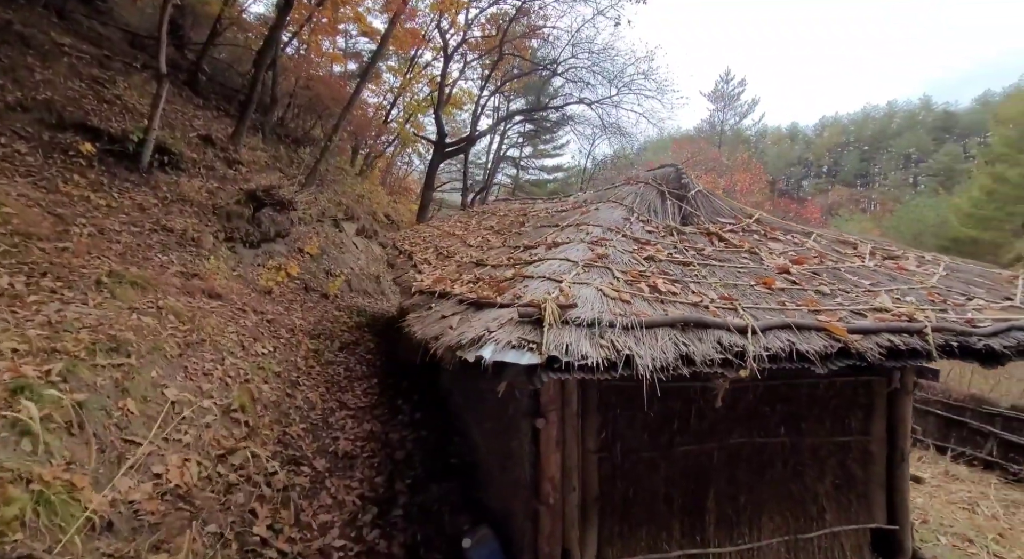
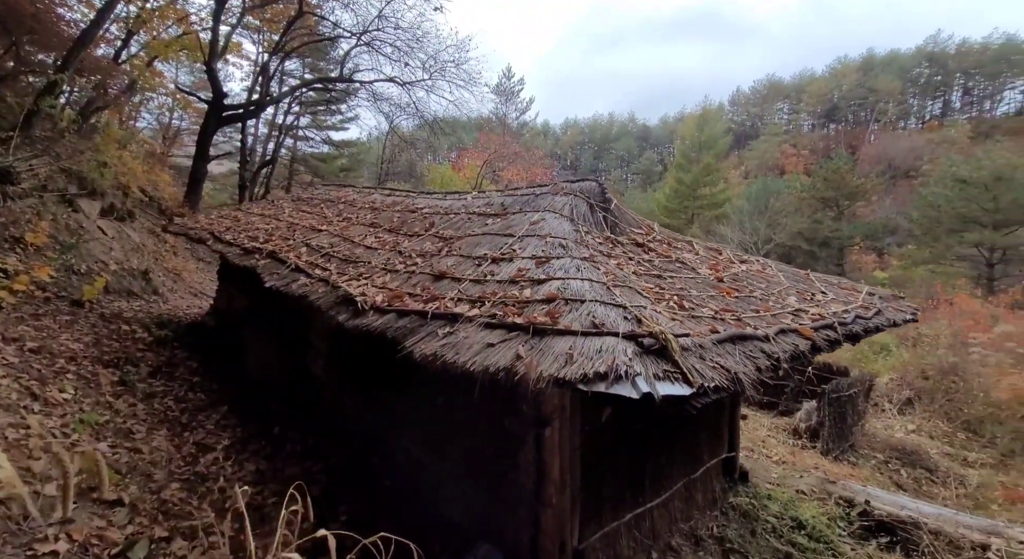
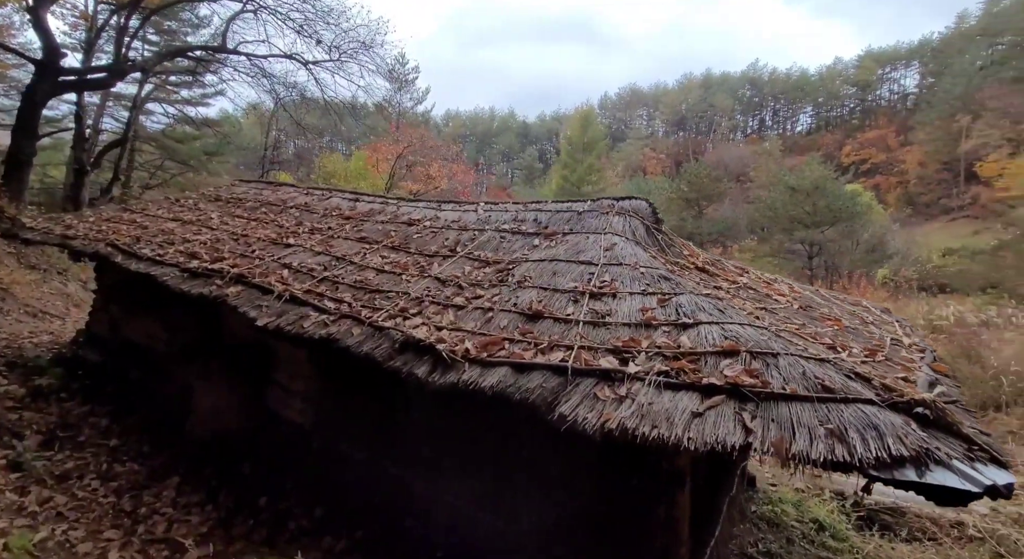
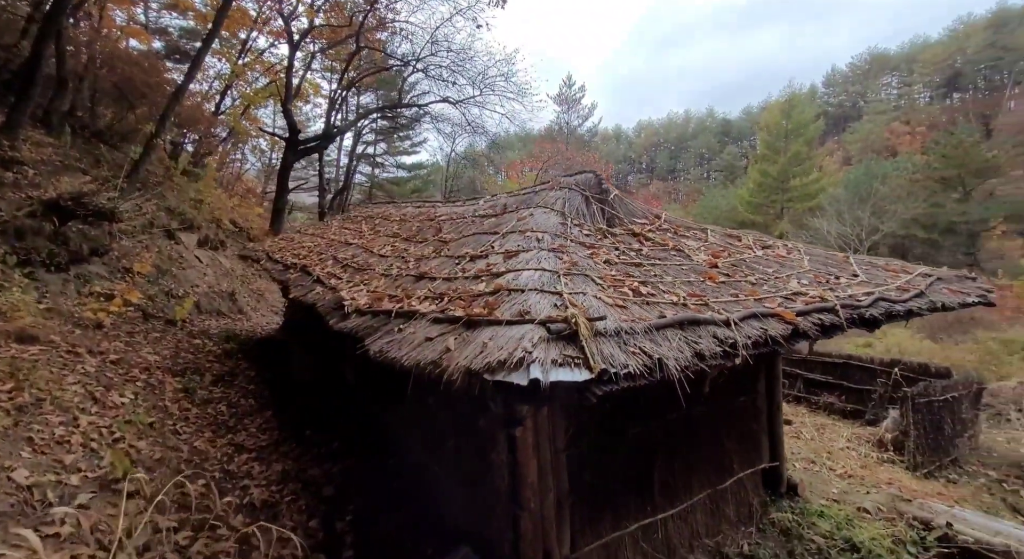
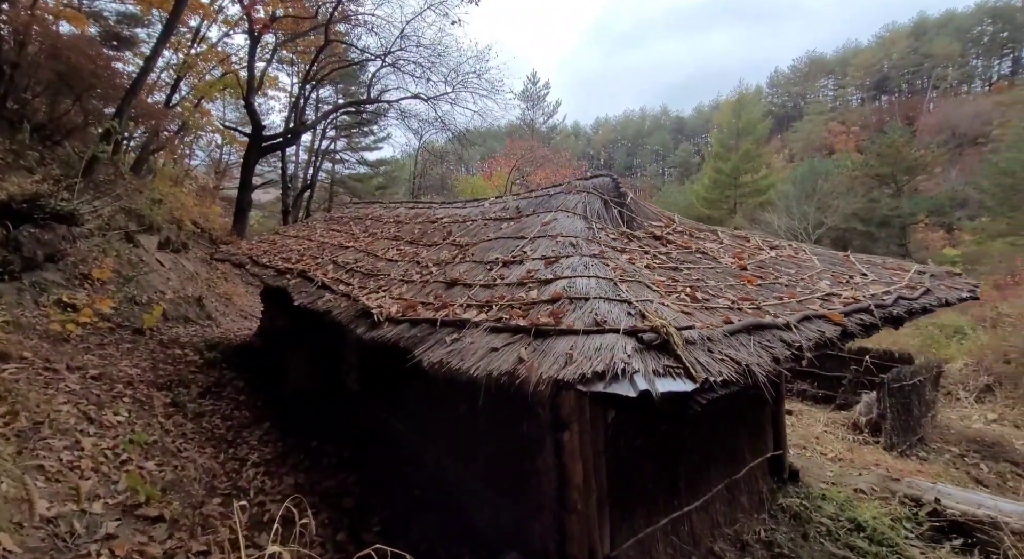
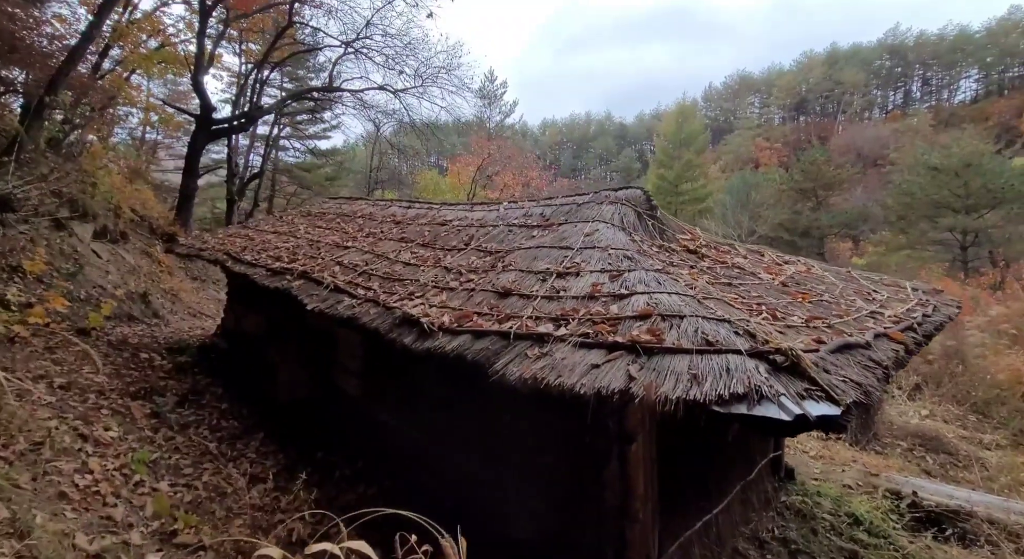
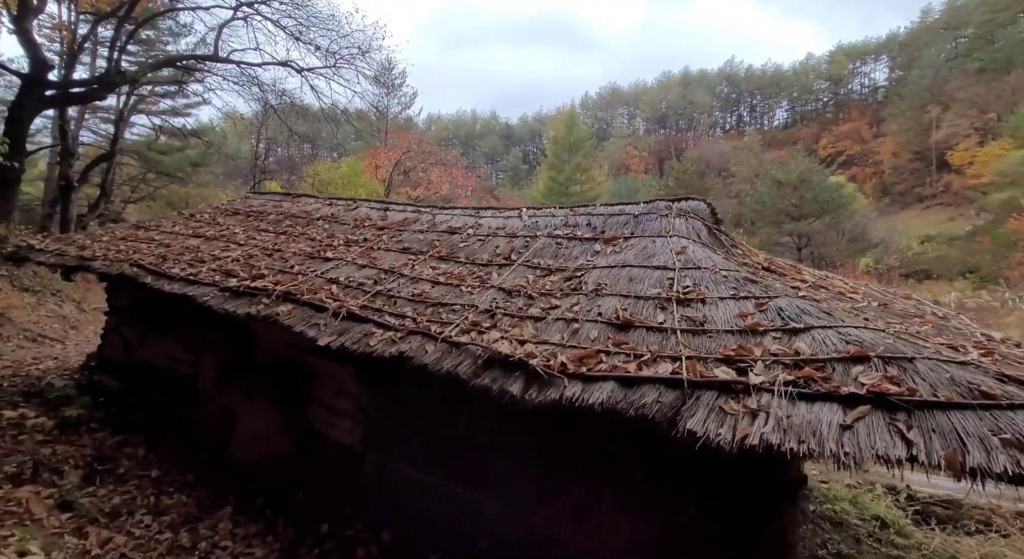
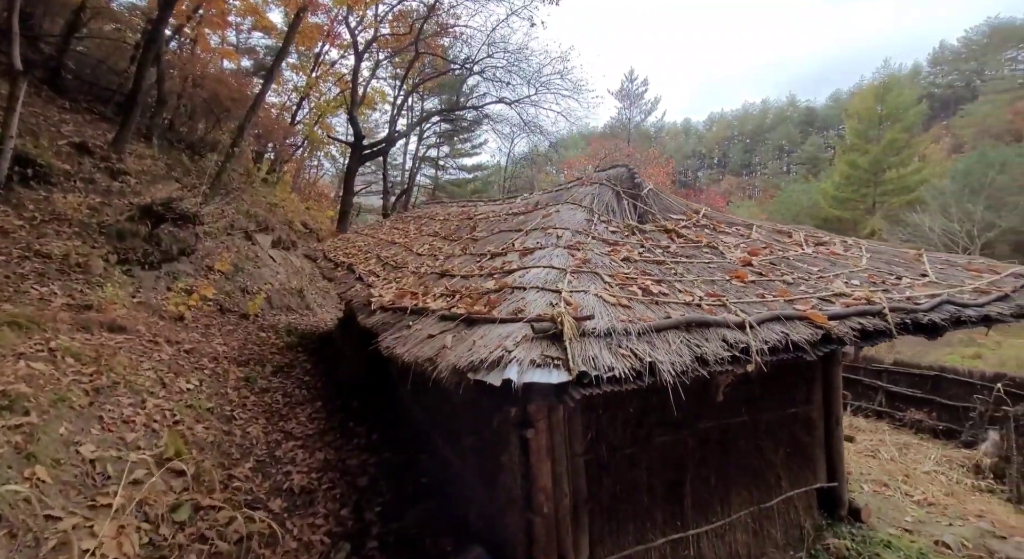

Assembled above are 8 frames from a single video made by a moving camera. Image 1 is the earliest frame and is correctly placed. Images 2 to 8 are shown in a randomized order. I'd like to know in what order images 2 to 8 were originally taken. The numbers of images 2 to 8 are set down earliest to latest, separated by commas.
8, 4, 5, 2, 6, 3, 7
